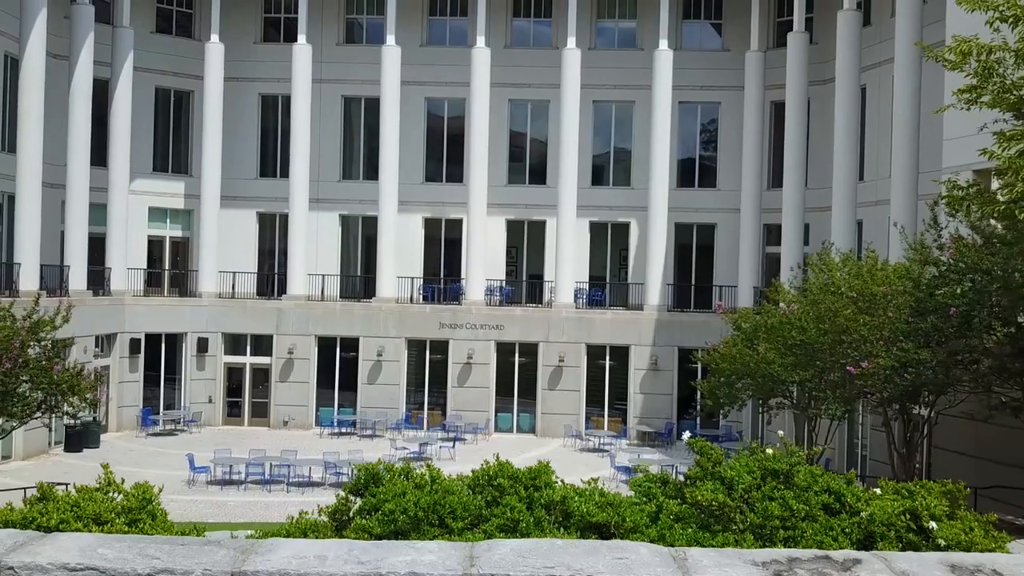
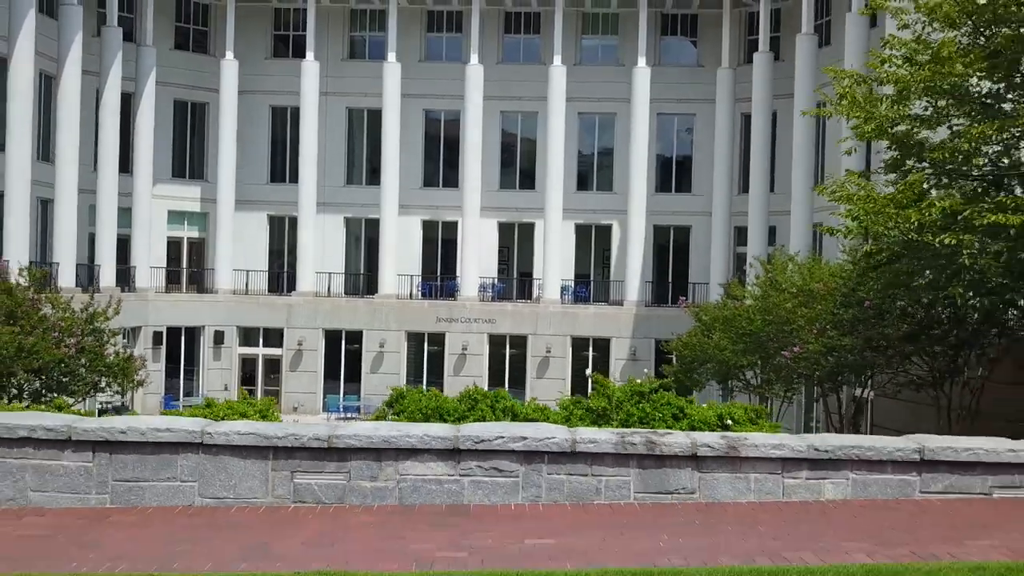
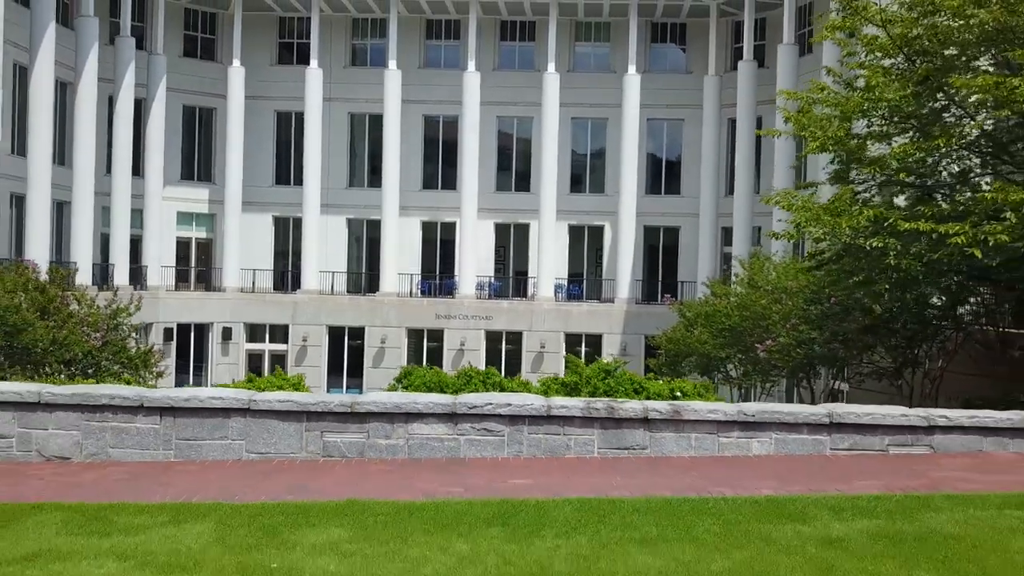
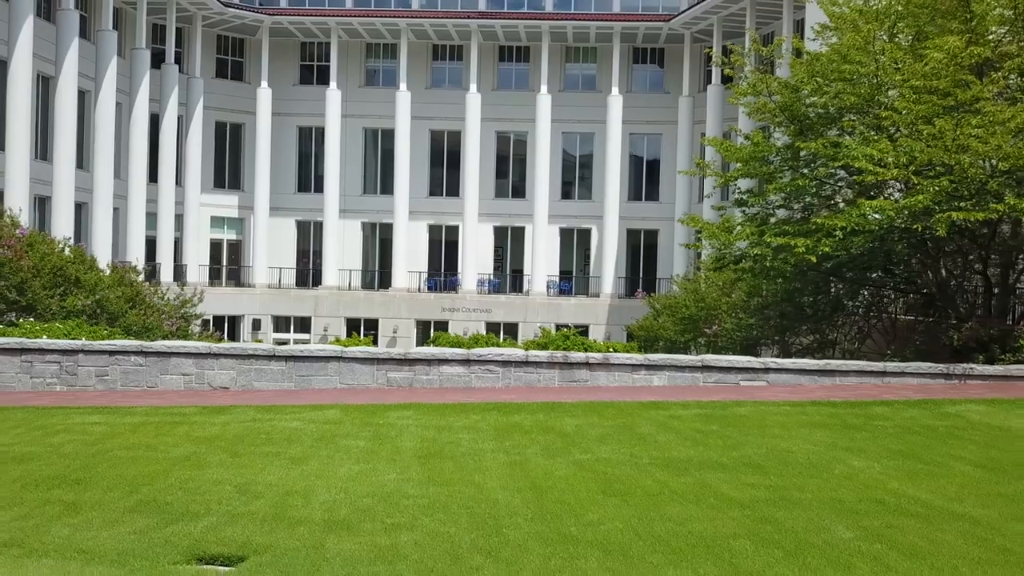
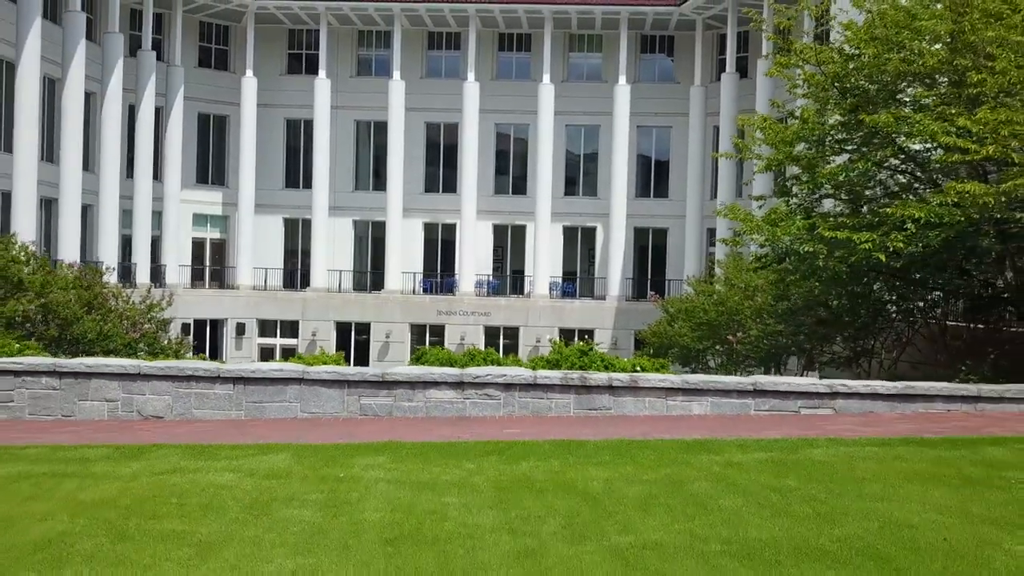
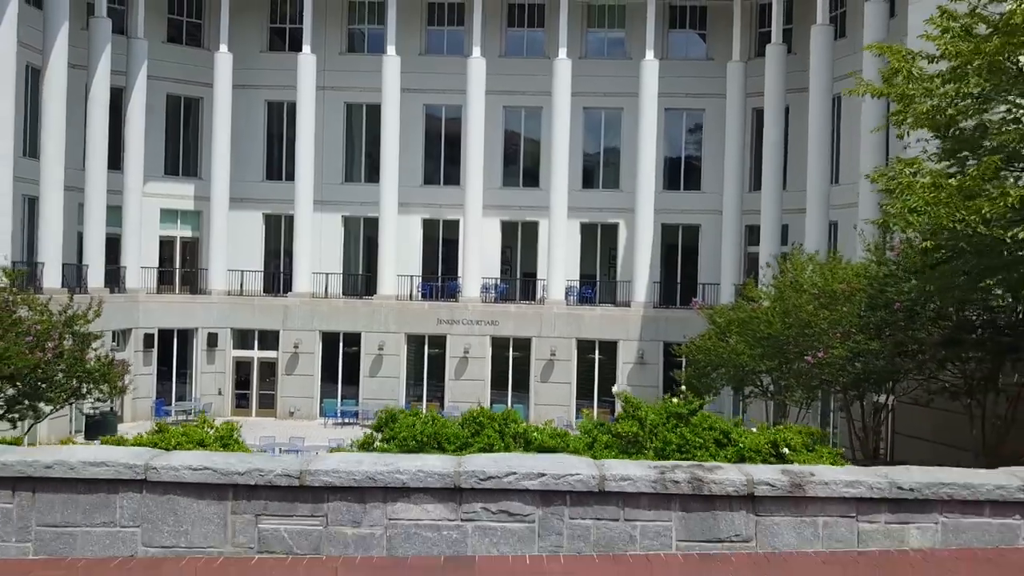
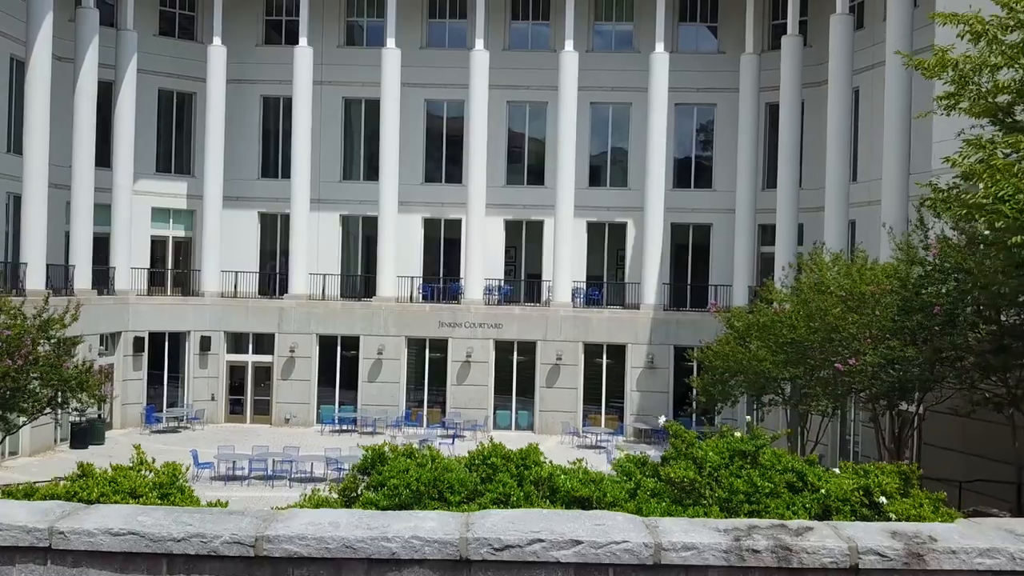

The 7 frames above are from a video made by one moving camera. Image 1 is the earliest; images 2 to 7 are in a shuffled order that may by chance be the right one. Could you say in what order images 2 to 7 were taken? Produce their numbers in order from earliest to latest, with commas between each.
7, 6, 2, 3, 5, 4
